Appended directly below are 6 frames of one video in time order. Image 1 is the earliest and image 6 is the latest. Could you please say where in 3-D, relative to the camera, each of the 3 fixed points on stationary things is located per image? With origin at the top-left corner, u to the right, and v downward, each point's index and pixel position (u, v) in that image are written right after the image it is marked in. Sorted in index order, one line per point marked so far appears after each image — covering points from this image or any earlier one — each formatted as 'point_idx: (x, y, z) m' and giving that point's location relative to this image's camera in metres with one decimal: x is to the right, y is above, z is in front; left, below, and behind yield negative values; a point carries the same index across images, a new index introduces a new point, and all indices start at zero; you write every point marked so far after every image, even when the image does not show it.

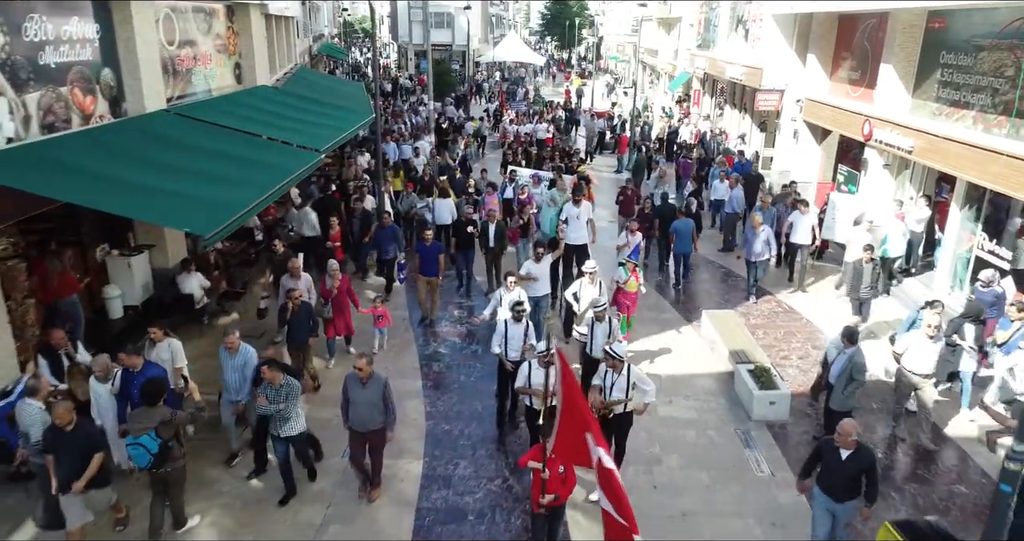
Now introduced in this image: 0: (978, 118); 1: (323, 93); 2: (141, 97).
0: (+6.8, +2.2, +10.7) m
1: (-4.4, +4.1, +17.0) m
2: (-5.2, +2.4, +10.3) m
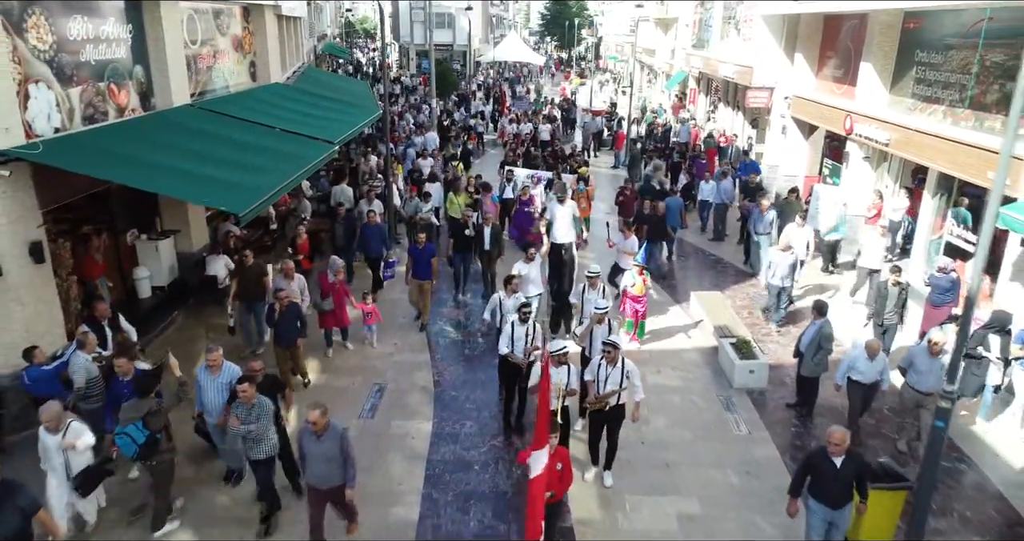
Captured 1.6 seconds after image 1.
0: (+6.9, +2.5, +11.5) m
1: (-4.4, +4.4, +17.7) m
2: (-5.2, +2.7, +11.1) m
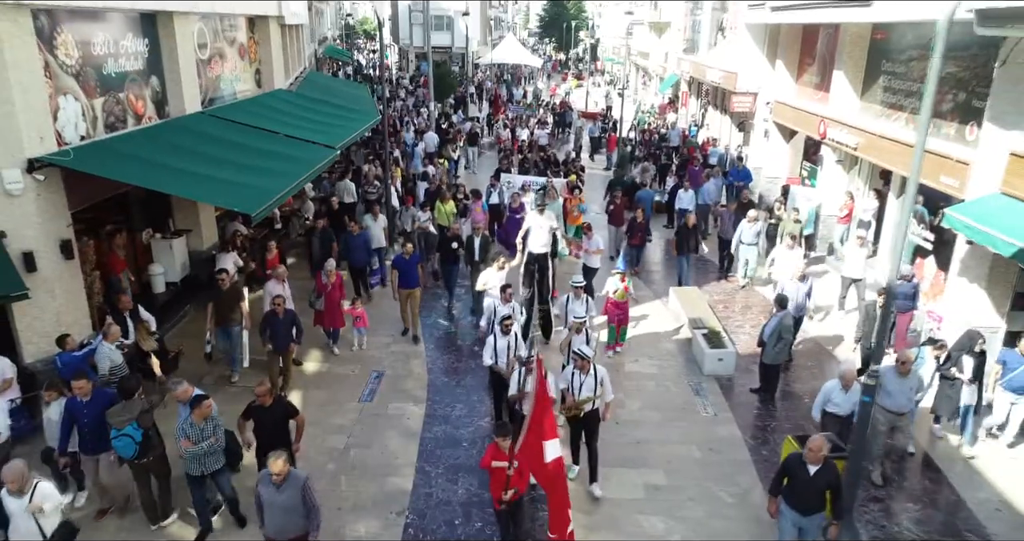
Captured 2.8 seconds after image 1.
0: (+6.7, +2.5, +12.3) m
1: (-4.5, +4.4, +18.5) m
2: (-5.4, +2.7, +11.9) m
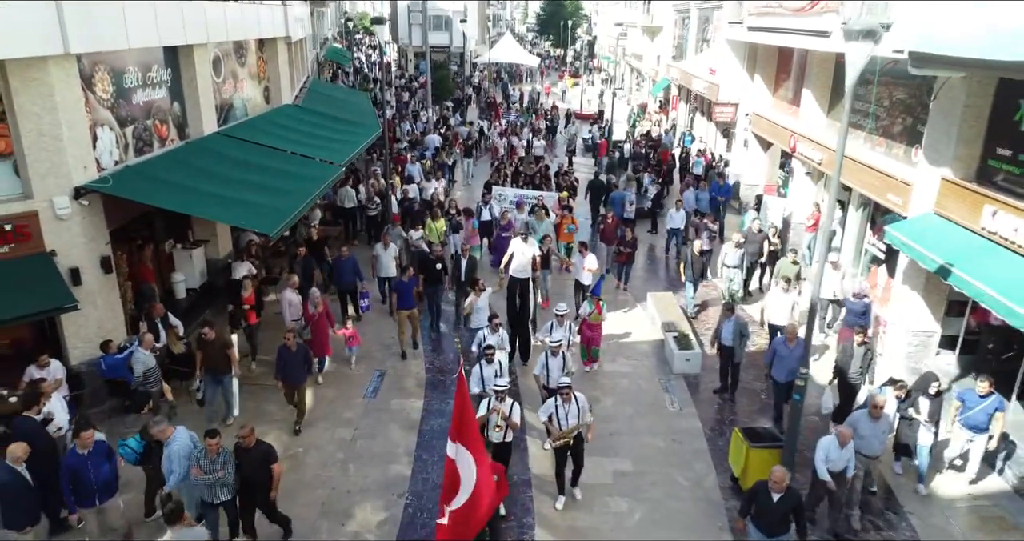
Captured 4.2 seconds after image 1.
0: (+6.5, +2.4, +13.4) m
1: (-4.7, +4.4, +19.6) m
2: (-5.5, +2.6, +13.0) m
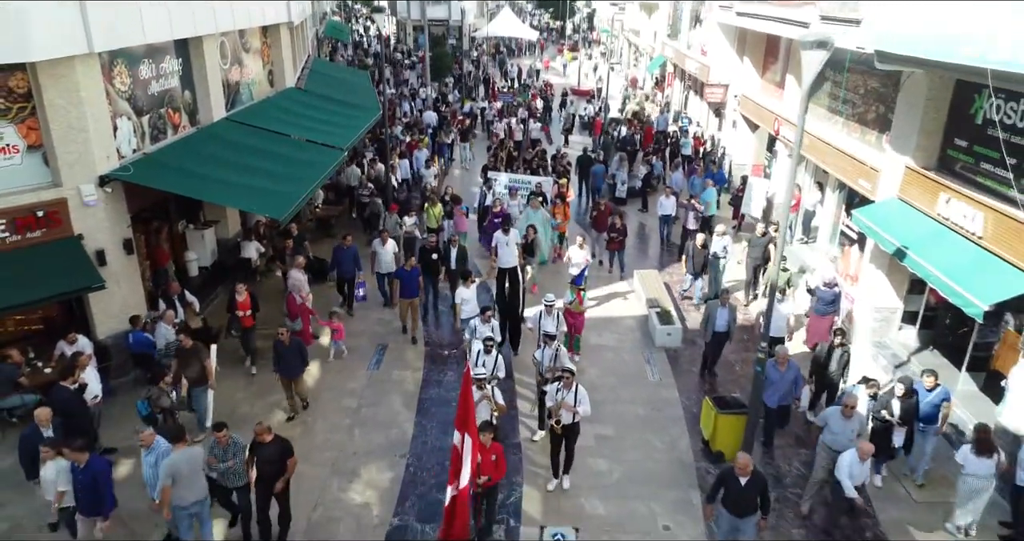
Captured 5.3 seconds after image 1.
0: (+6.4, +2.8, +14.1) m
1: (-4.8, +5.0, +20.2) m
2: (-5.6, +3.0, +13.7) m
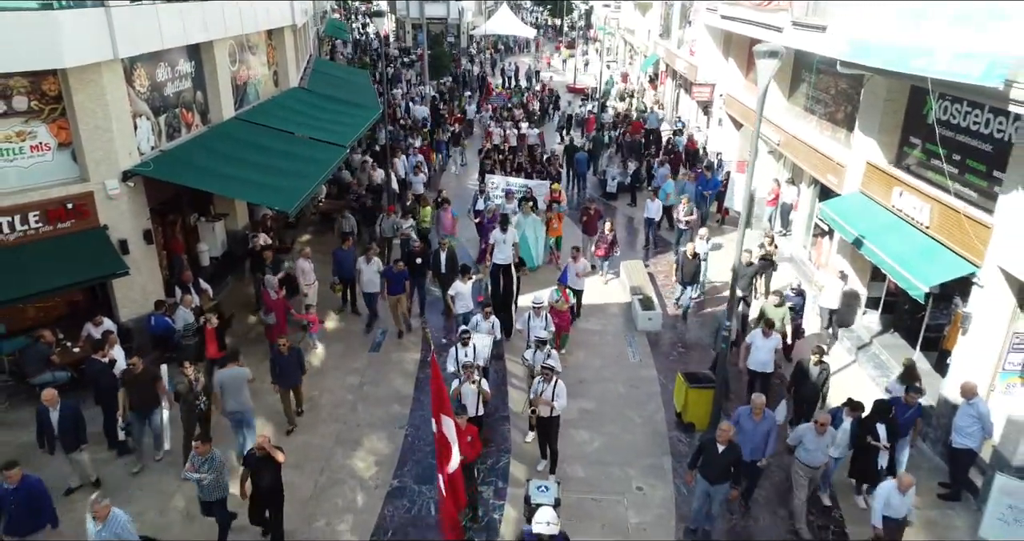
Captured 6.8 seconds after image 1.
0: (+6.3, +3.0, +15.0) m
1: (-5.0, +5.2, +21.1) m
2: (-5.8, +3.2, +14.5) m
